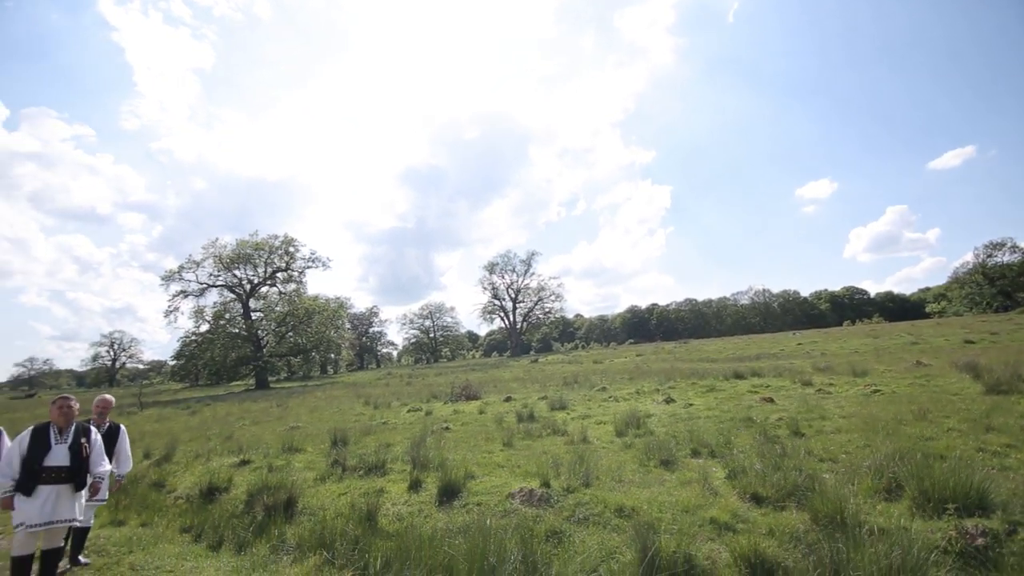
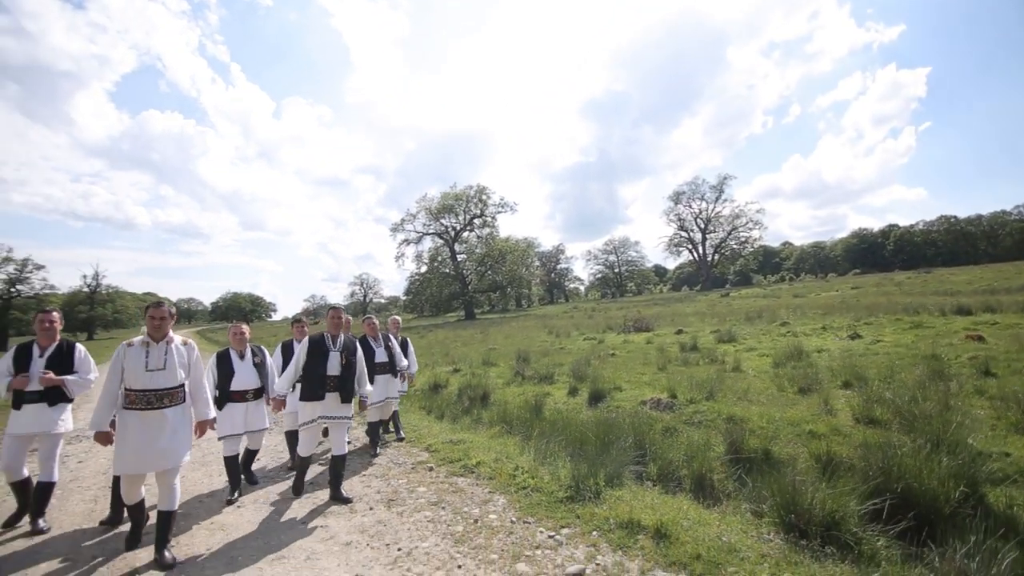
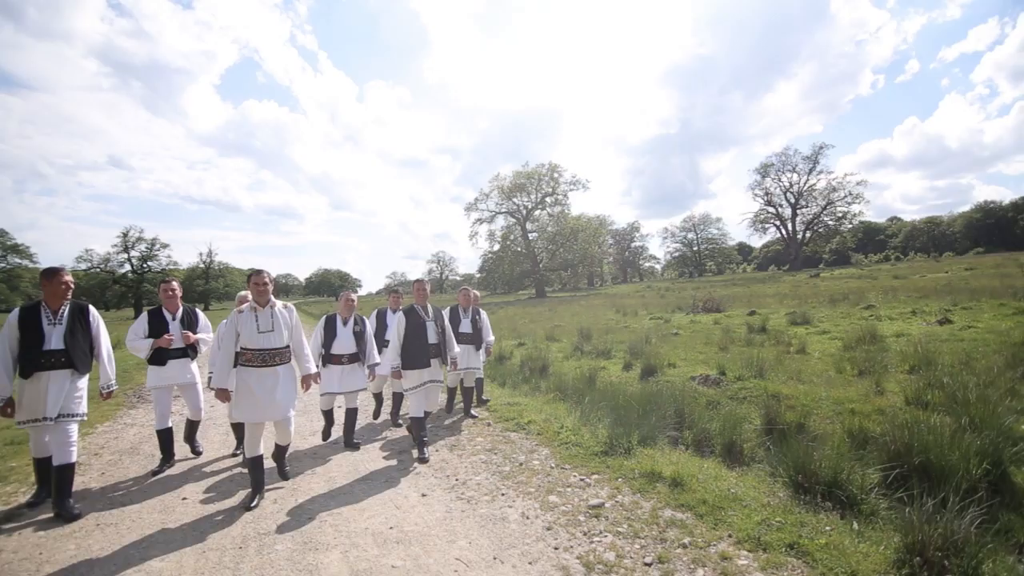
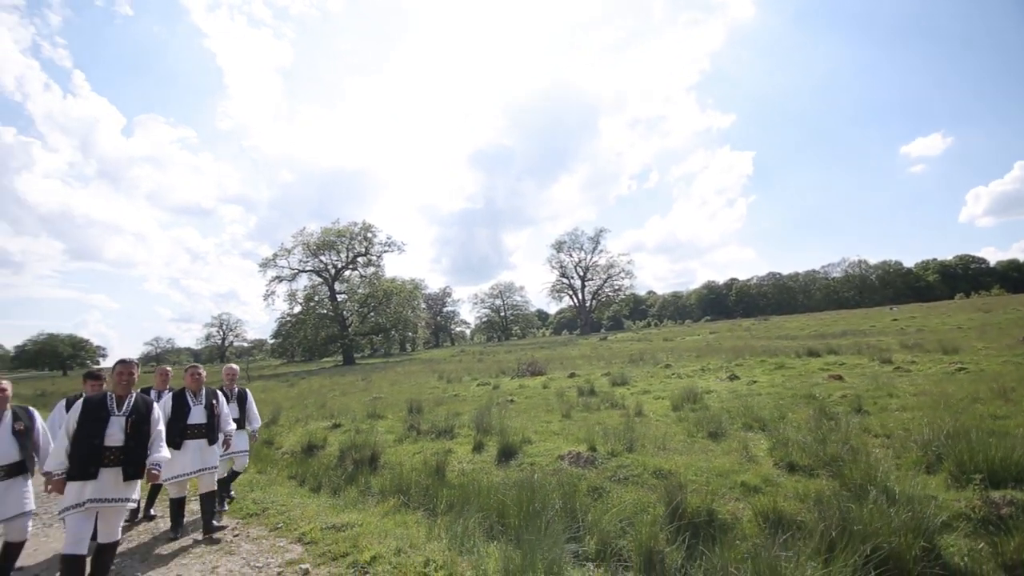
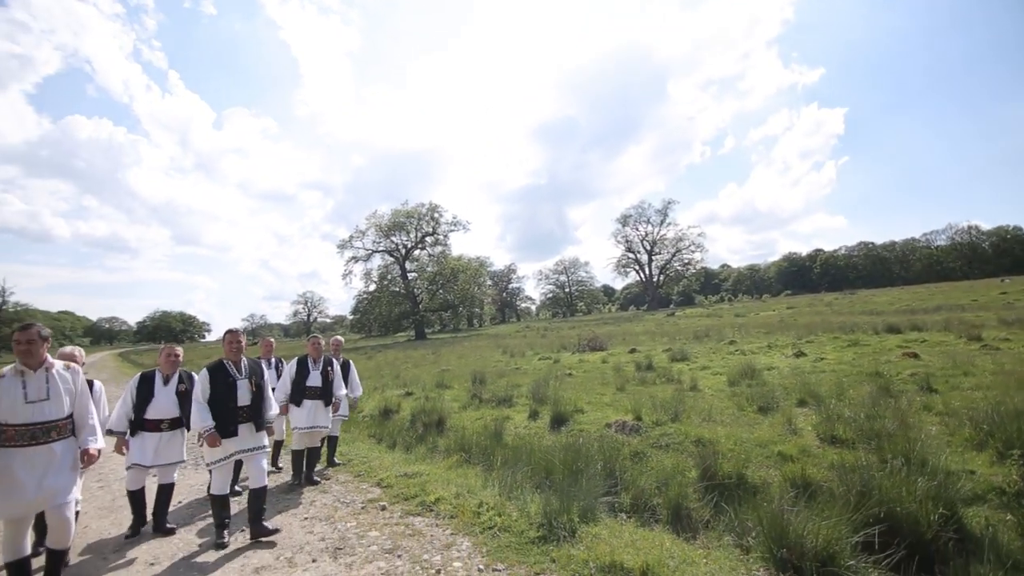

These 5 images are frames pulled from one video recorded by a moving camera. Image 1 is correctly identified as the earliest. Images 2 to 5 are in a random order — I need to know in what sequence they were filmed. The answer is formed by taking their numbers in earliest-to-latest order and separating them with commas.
4, 5, 2, 3
